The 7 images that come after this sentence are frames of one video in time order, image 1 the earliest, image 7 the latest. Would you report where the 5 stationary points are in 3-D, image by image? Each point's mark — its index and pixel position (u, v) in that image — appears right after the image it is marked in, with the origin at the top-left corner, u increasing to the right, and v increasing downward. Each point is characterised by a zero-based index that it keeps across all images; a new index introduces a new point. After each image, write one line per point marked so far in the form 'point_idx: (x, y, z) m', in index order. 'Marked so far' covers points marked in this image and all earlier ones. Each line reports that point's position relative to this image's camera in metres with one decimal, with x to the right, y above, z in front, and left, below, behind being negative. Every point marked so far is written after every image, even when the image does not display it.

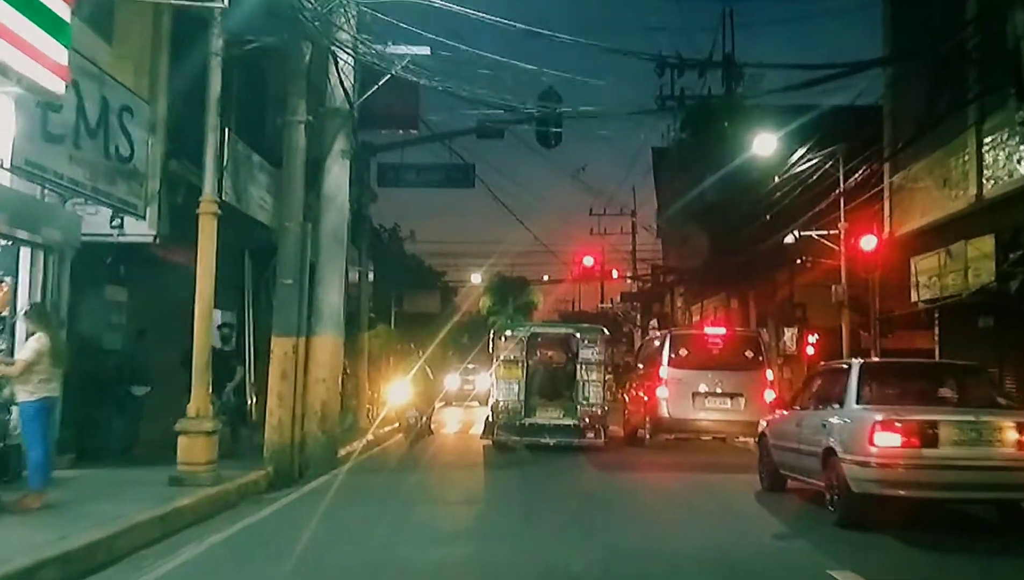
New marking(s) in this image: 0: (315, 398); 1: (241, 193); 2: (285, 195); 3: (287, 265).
0: (-2.9, -1.6, +17.7) m
1: (-4.2, +1.5, +18.6) m
2: (-2.9, +1.2, +15.7) m
3: (-2.9, +0.3, +15.7) m
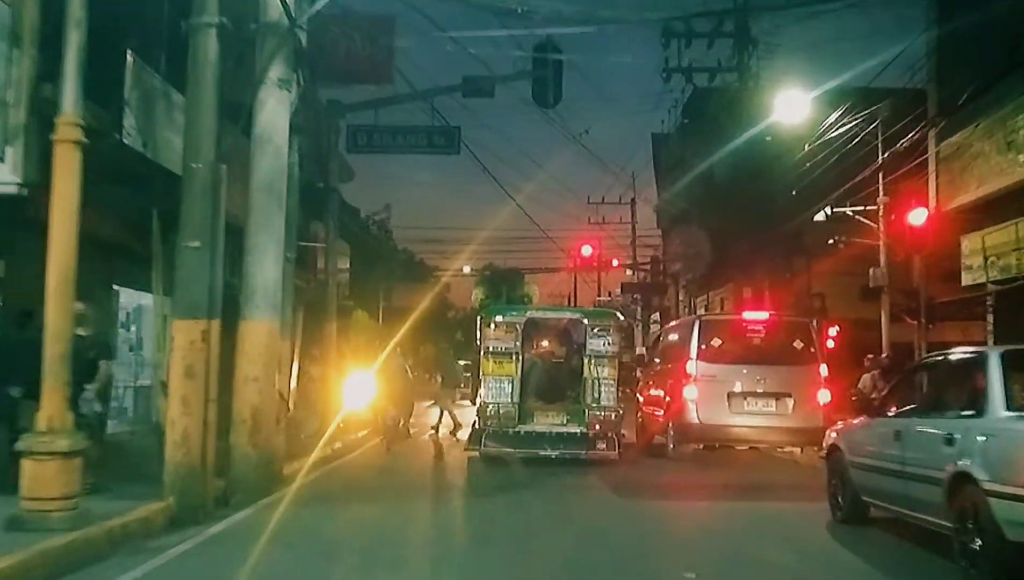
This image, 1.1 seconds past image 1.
0: (-3.0, -1.2, +13.5) m
1: (-4.3, +1.8, +14.4) m
2: (-3.0, +1.6, +11.5) m
3: (-3.0, +0.6, +11.5) m
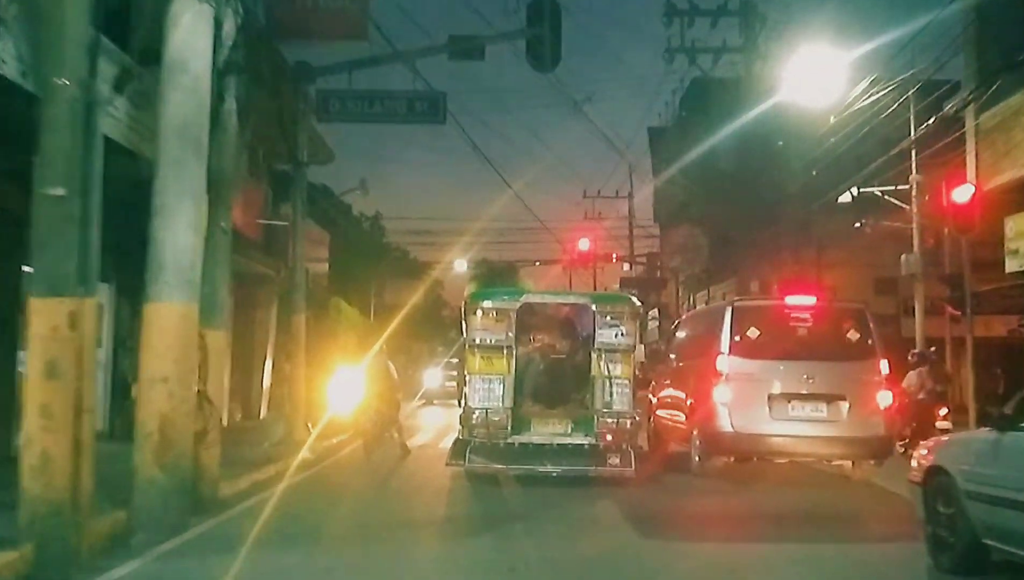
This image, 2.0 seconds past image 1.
0: (-3.0, -1.0, +10.3) m
1: (-4.4, +2.0, +11.2) m
2: (-3.1, +1.8, +8.3) m
3: (-3.1, +0.9, +8.3) m
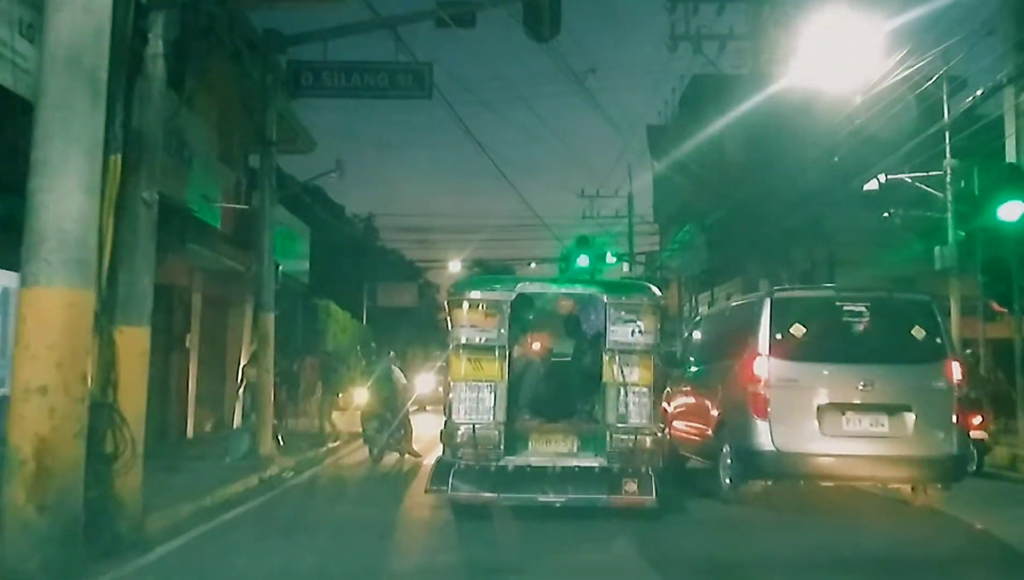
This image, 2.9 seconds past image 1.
0: (-3.1, -0.9, +7.8) m
1: (-4.4, +2.2, +8.7) m
2: (-3.2, +1.9, +5.8) m
3: (-3.1, +1.0, +5.7) m
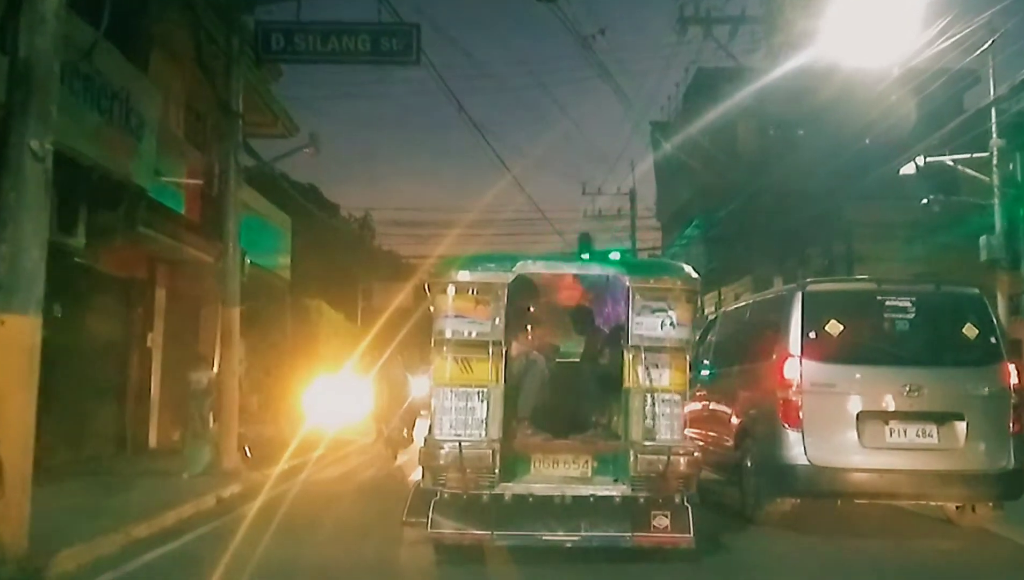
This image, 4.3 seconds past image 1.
0: (-3.1, -0.7, +5.4) m
1: (-4.4, +2.3, +6.3) m
2: (-3.2, +2.1, +3.4) m
3: (-3.1, +1.2, +3.4) m
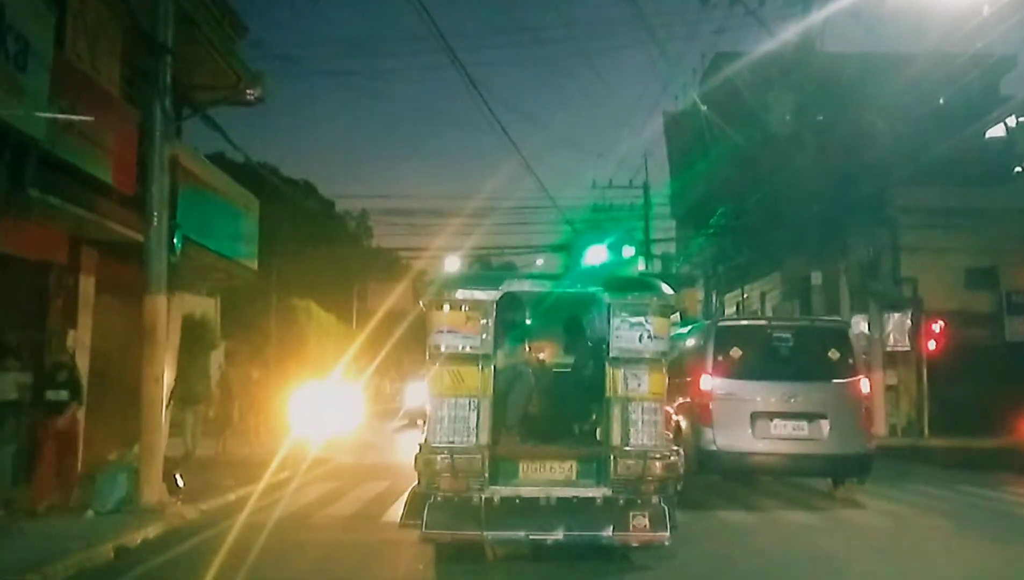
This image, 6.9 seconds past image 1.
0: (-3.2, -0.9, +6.1) m
1: (-4.6, +2.1, +7.0) m
2: (-3.3, +1.9, +4.1) m
3: (-3.3, +1.0, +4.1) m
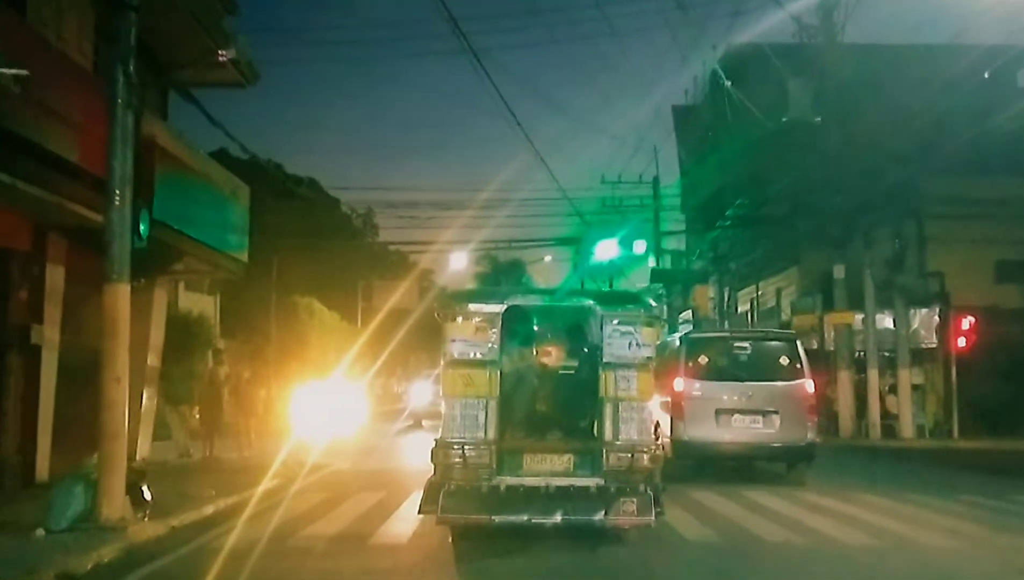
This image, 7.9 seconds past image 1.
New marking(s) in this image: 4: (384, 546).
0: (-3.2, -1.0, +7.4) m
1: (-4.5, +2.0, +8.3) m
2: (-3.3, +1.8, +5.4) m
3: (-3.3, +0.9, +5.4) m
4: (-1.1, -2.4, +11.7) m
